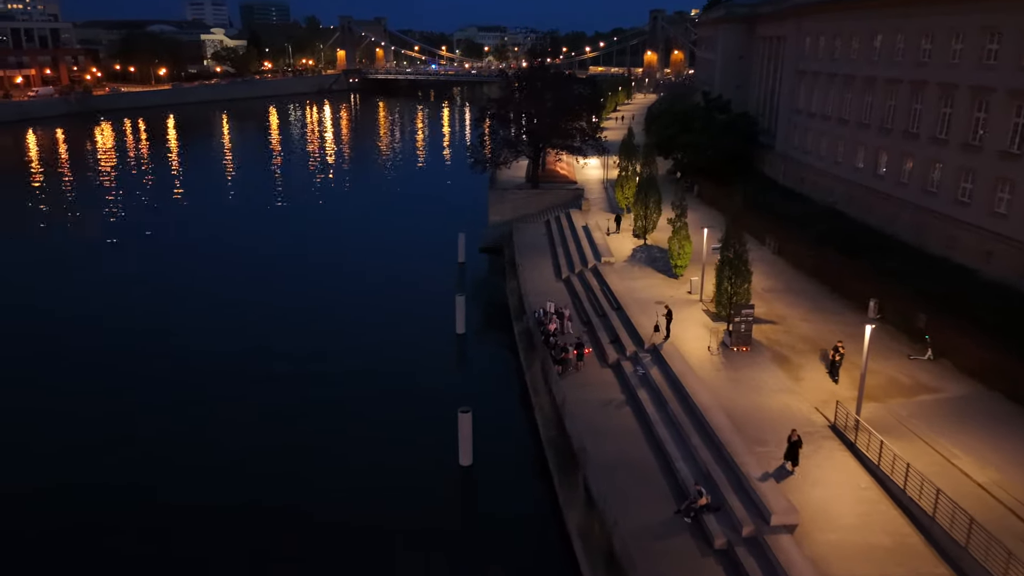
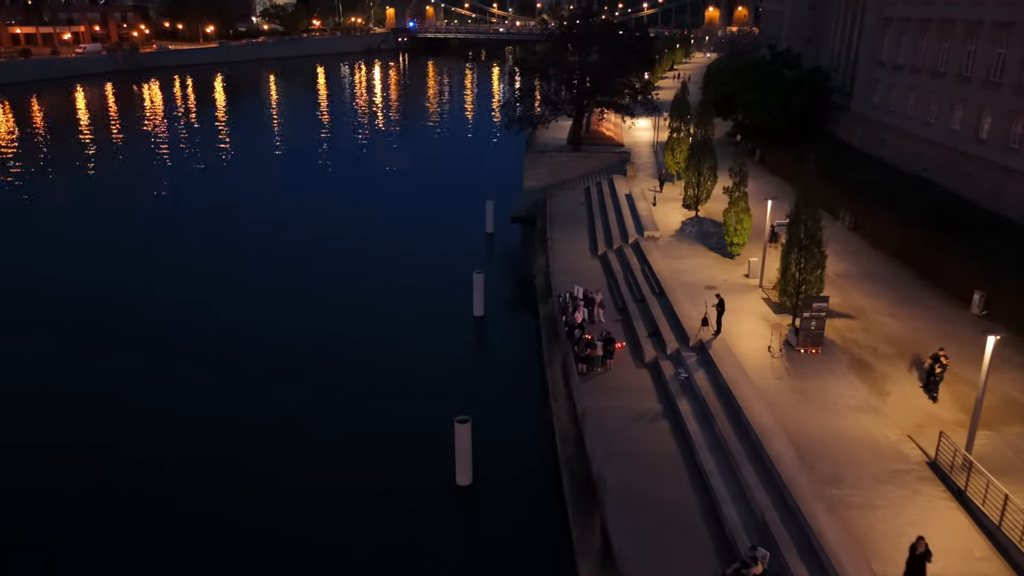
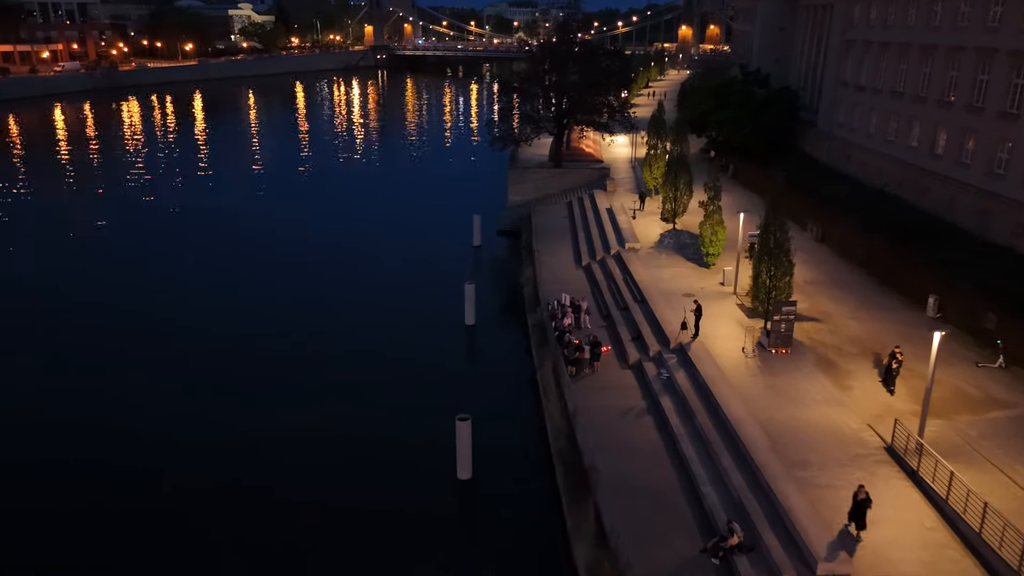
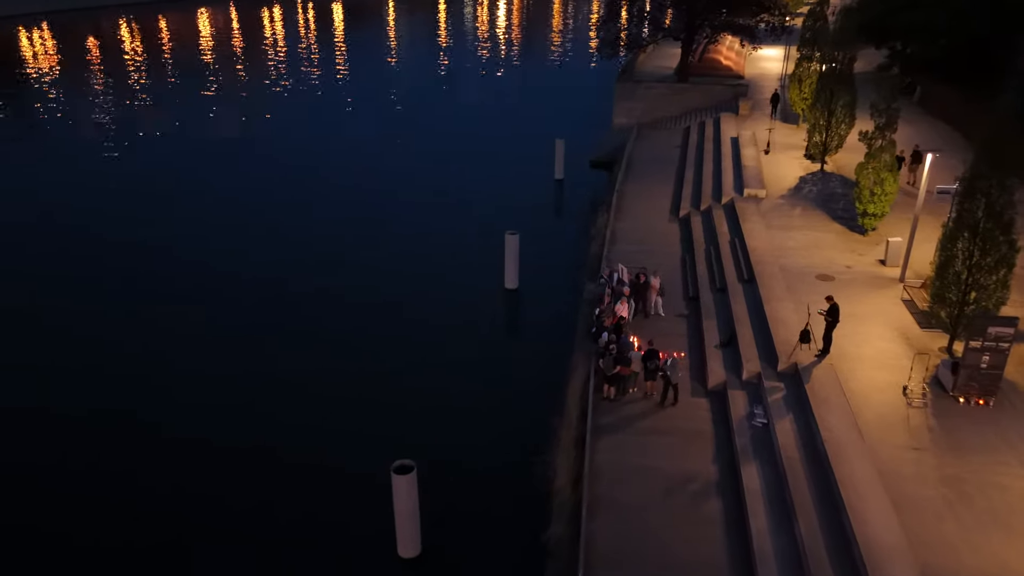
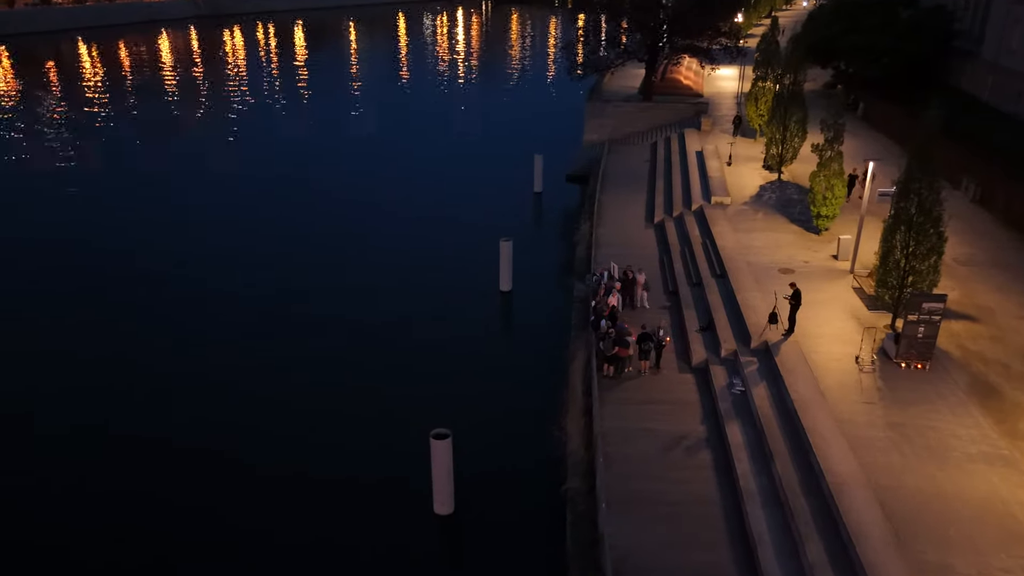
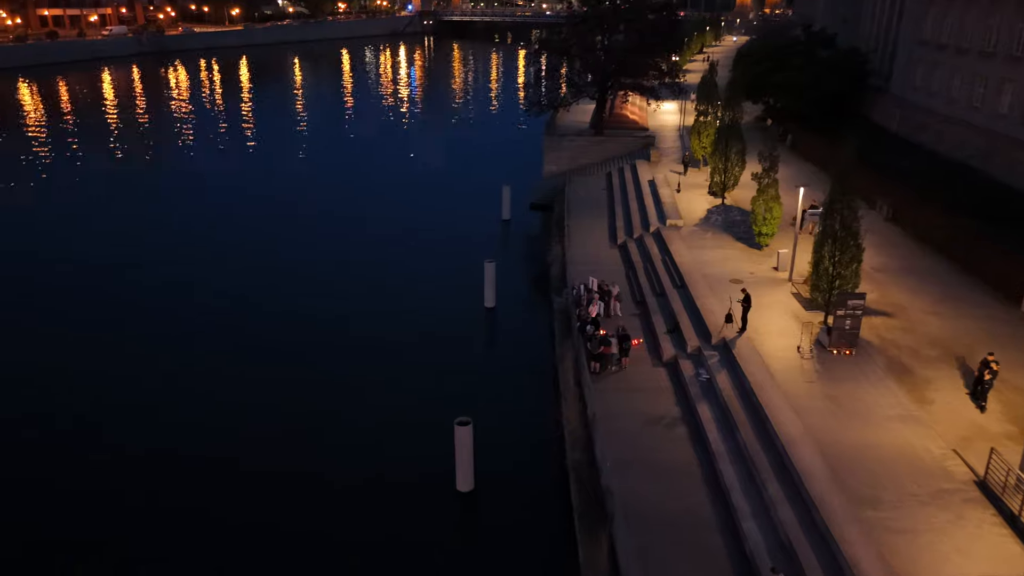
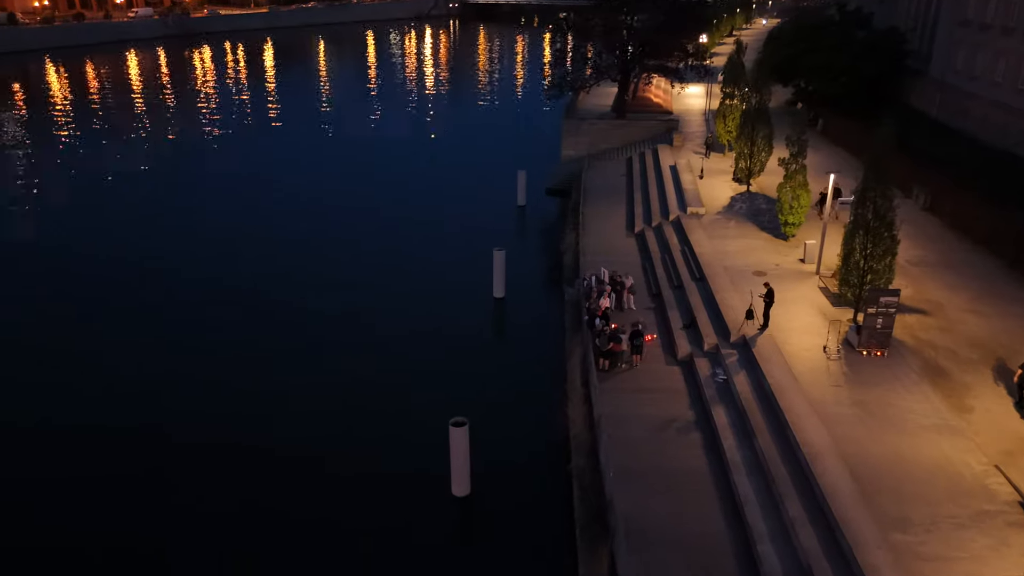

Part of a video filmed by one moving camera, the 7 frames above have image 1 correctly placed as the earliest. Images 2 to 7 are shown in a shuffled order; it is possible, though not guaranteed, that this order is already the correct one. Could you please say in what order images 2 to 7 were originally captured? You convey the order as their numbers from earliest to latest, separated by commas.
3, 2, 6, 7, 5, 4
